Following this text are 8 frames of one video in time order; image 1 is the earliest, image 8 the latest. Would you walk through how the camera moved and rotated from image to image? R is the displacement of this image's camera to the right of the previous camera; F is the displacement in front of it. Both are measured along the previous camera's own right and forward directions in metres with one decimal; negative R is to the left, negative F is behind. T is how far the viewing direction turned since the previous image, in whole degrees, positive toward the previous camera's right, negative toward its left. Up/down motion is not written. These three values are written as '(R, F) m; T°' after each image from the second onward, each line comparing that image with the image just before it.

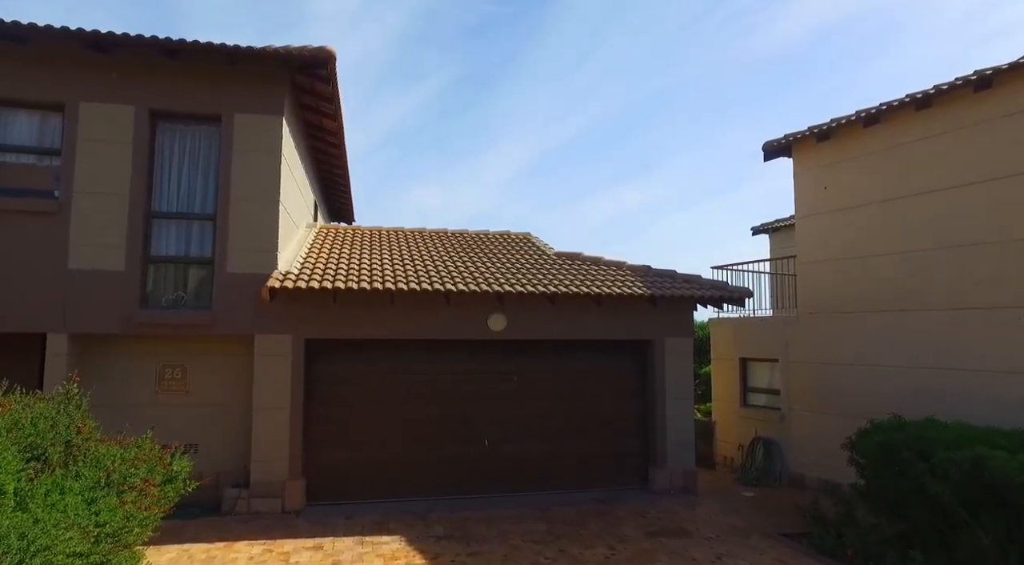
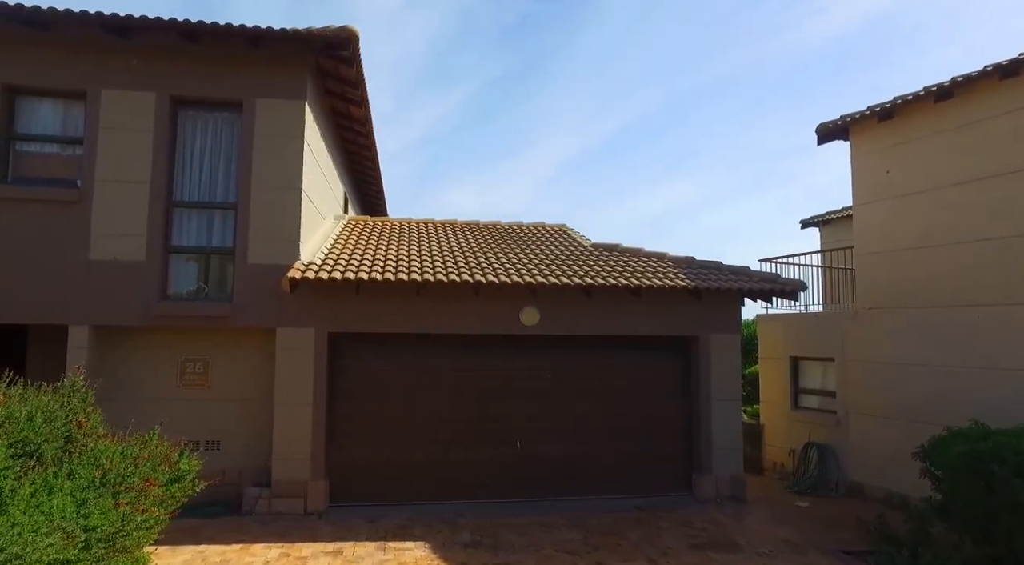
(+0.1, +0.6) m; -3°
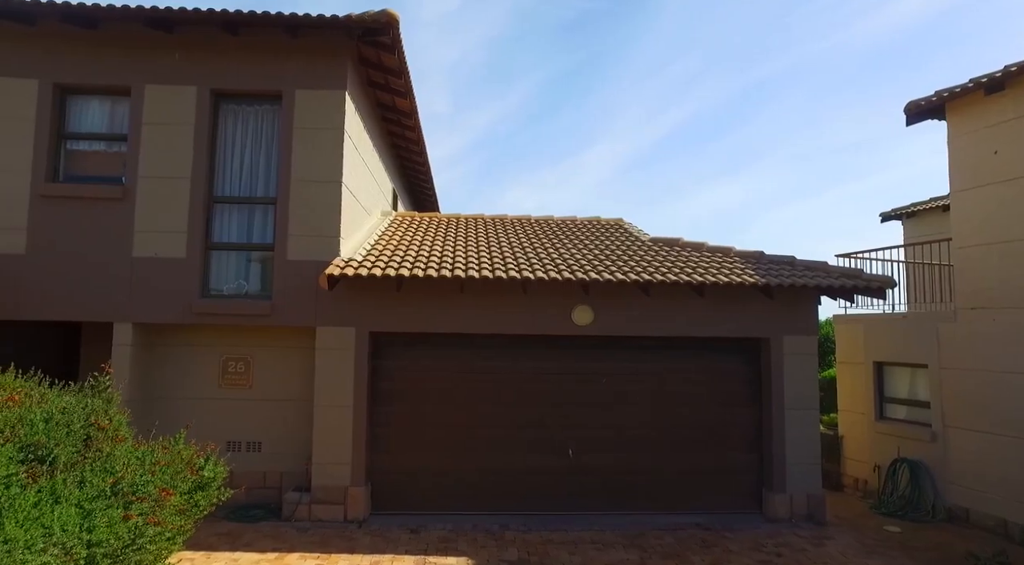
(+0.1, +0.6) m; -5°
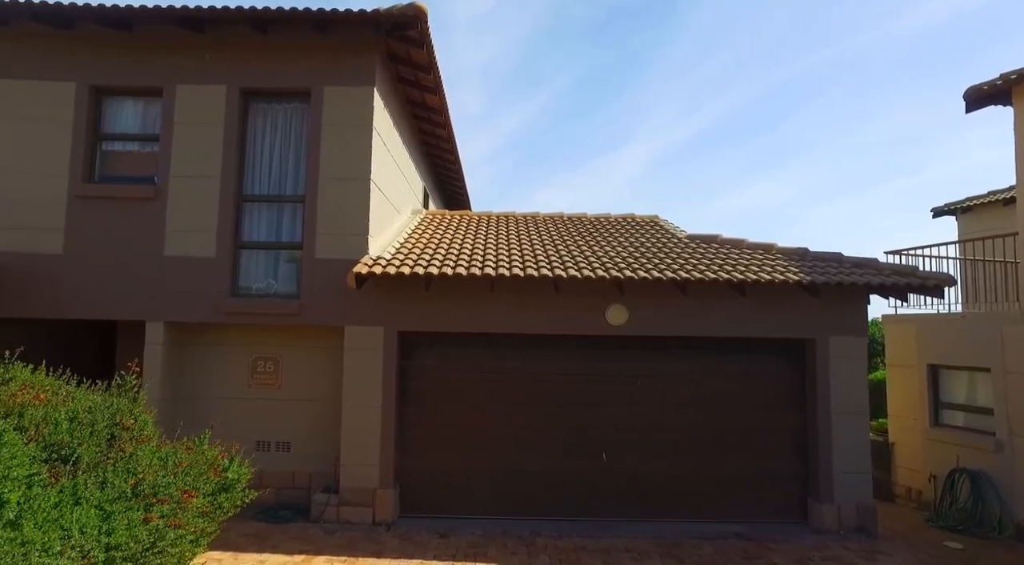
(0.0, +0.2) m; -3°
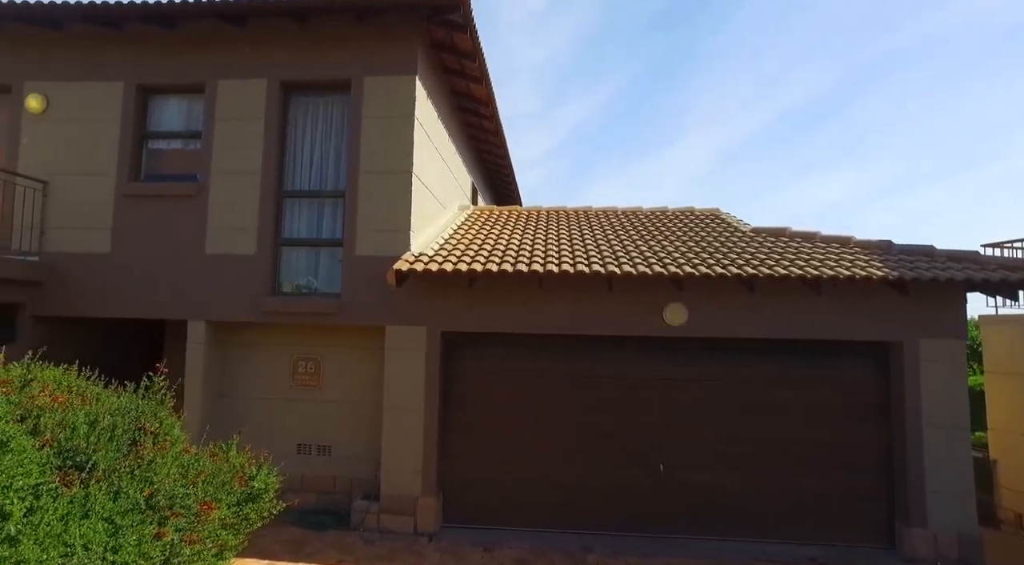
(+0.1, +0.5) m; -5°
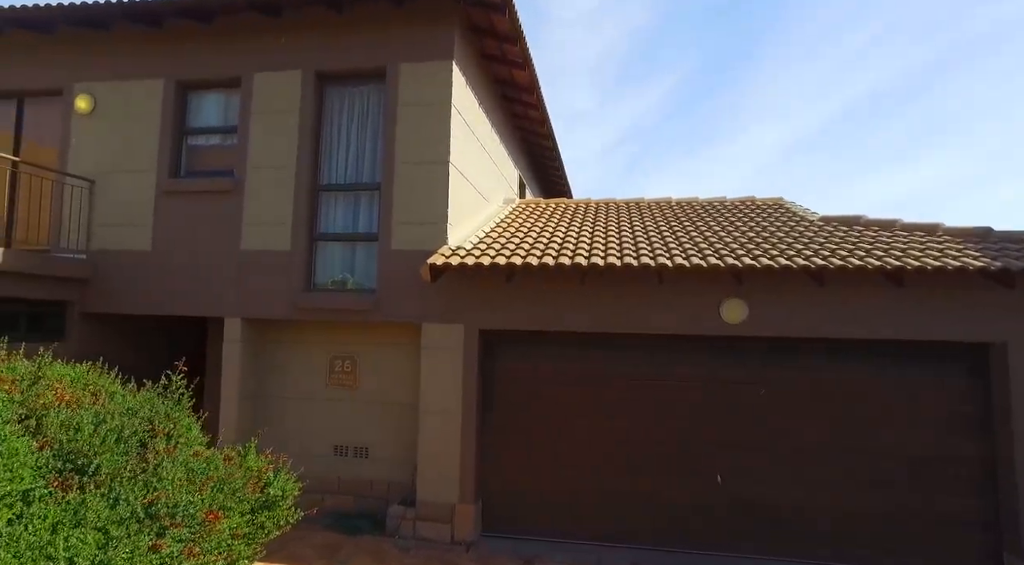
(+0.2, +0.5) m; -5°
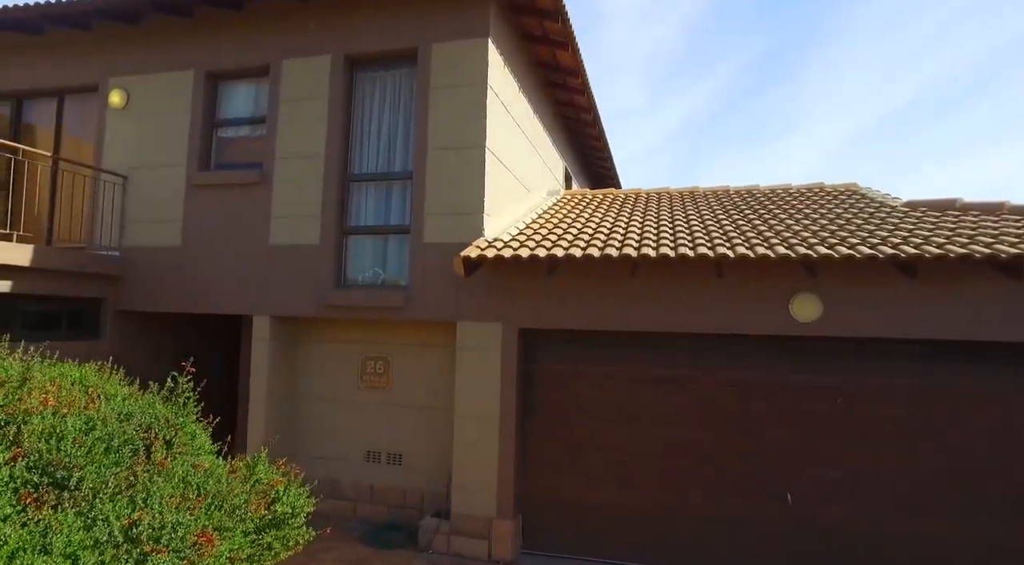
(+0.1, +0.6) m; -5°
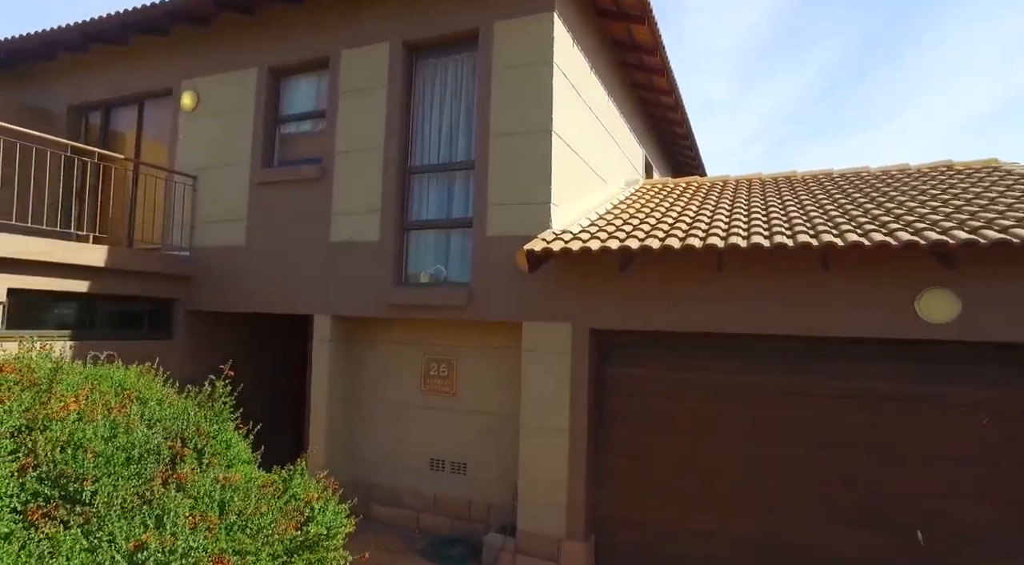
(+0.1, +0.6) m; -7°
